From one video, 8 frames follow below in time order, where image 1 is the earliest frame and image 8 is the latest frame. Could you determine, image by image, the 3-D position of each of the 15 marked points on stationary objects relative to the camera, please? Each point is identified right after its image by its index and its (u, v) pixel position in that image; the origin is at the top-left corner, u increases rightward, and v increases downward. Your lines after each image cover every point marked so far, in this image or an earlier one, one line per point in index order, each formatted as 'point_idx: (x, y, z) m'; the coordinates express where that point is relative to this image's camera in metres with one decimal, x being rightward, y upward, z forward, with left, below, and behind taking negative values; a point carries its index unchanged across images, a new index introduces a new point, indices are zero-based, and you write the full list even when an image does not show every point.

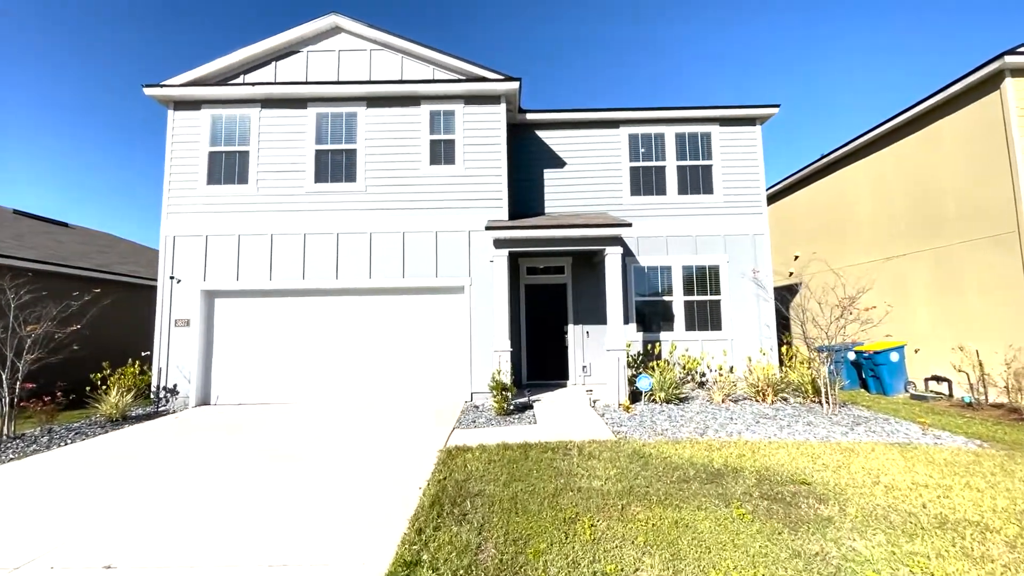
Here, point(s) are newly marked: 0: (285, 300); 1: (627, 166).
0: (-4.4, -0.2, +9.3) m
1: (+2.6, +2.7, +10.6) m
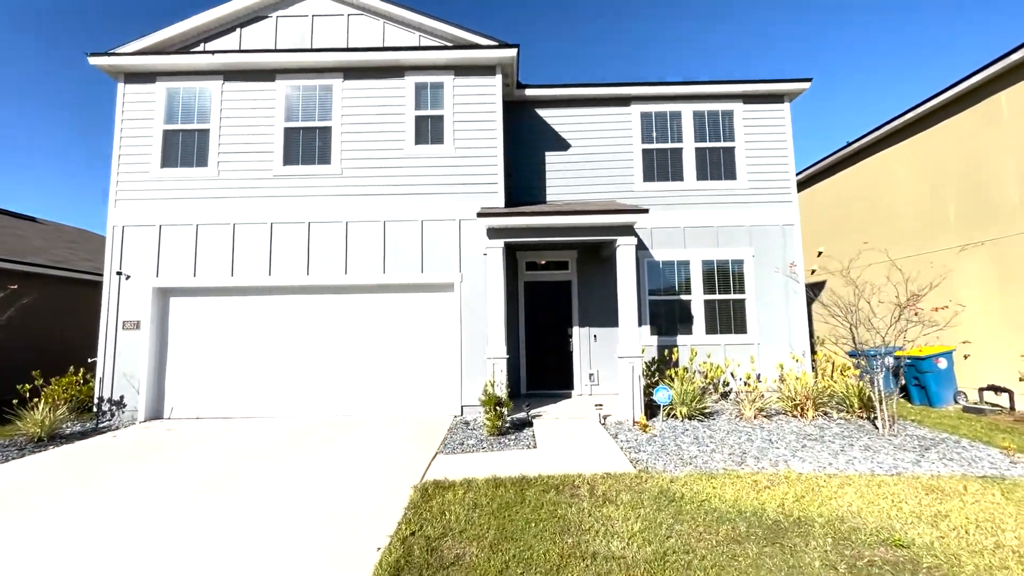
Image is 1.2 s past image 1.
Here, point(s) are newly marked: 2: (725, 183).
0: (-4.5, -0.2, +8.2) m
1: (+2.5, +2.7, +9.4) m
2: (+4.2, +2.1, +9.4) m
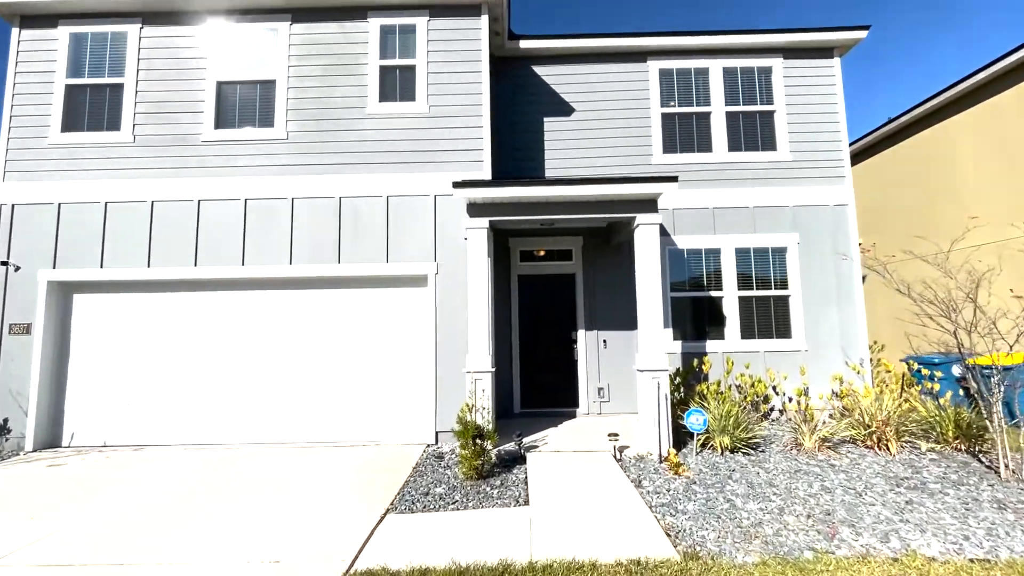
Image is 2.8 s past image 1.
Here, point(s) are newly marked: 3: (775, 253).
0: (-4.6, -0.1, +6.5) m
1: (+2.4, +2.8, +7.8) m
2: (+4.0, +2.1, +7.7) m
3: (+4.1, +0.6, +7.6) m
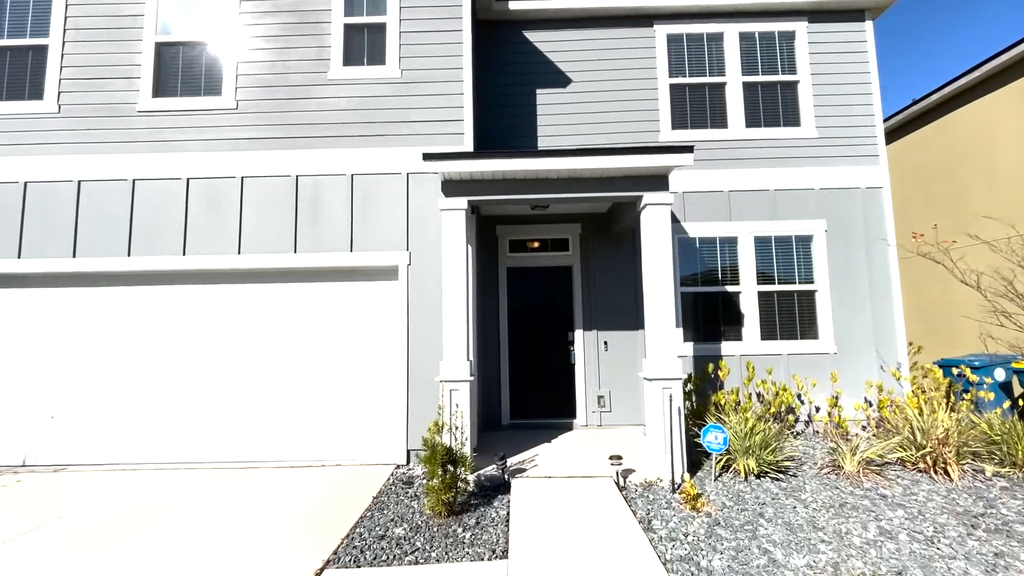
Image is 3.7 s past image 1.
0: (-4.8, 0.0, +5.6) m
1: (+2.2, +2.9, +6.8) m
2: (+3.8, +2.2, +6.8) m
3: (+4.0, +0.6, +6.6) m
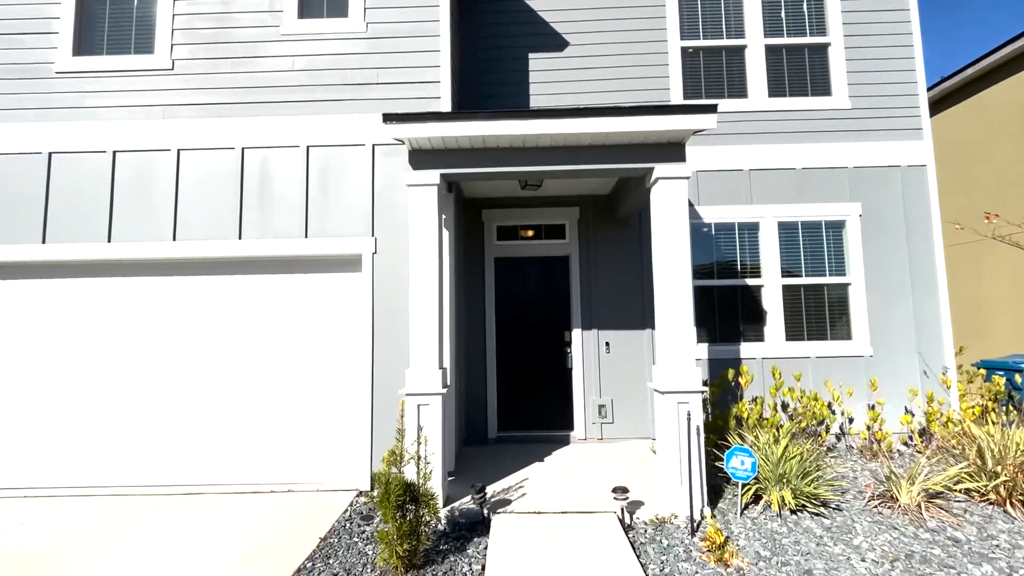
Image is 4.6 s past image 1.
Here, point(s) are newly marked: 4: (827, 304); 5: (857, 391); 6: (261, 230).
0: (-4.9, 0.0, +4.8) m
1: (+2.1, +3.0, +6.0) m
2: (+3.7, +2.3, +5.9) m
3: (+3.8, +0.7, +5.8) m
4: (+3.7, -0.2, +5.7) m
5: (+3.9, -1.2, +5.5) m
6: (-2.4, +0.6, +4.6) m
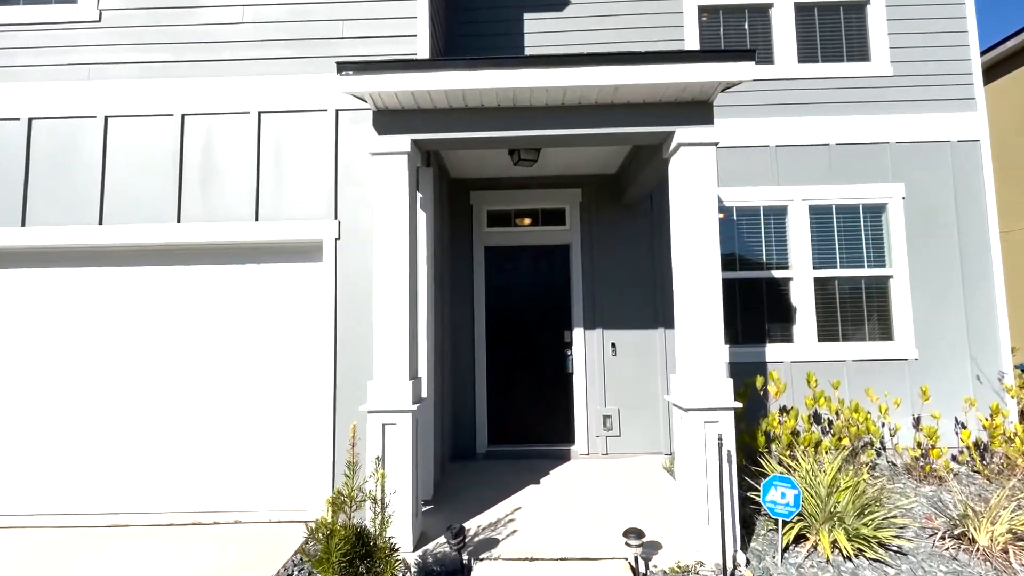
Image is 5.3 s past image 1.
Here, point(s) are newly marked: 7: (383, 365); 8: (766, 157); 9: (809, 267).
0: (-5.0, +0.1, +4.1) m
1: (+2.0, +3.1, +5.2) m
2: (+3.6, +2.4, +5.1) m
3: (+3.8, +0.8, +5.1) m
4: (+3.6, -0.1, +5.0) m
5: (+3.8, -1.1, +4.8) m
6: (-2.5, +0.6, +3.9) m
7: (-0.8, -0.5, +3.1) m
8: (+2.7, +1.4, +5.1) m
9: (+3.1, +0.2, +5.0) m
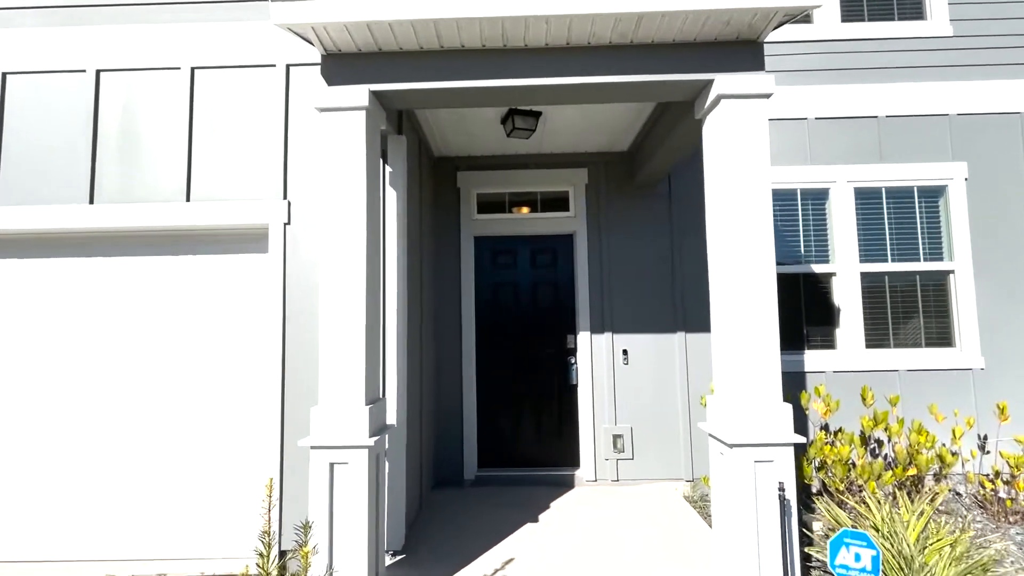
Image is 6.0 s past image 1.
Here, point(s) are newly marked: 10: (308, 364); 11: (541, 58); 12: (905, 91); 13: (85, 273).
0: (-5.1, +0.1, +3.3) m
1: (+1.9, +3.1, +4.5) m
2: (+3.6, +2.4, +4.4) m
3: (+3.7, +0.8, +4.3) m
4: (+3.6, -0.1, +4.2) m
5: (+3.8, -1.1, +4.0) m
6: (-2.6, +0.6, +3.2) m
7: (-0.9, -0.5, +2.4) m
8: (+2.6, +1.4, +4.3) m
9: (+3.0, +0.3, +4.2) m
10: (-1.3, -0.5, +3.0) m
11: (+0.2, +1.2, +2.5) m
12: (+3.5, +1.8, +4.3) m
13: (-2.9, +0.1, +3.3) m
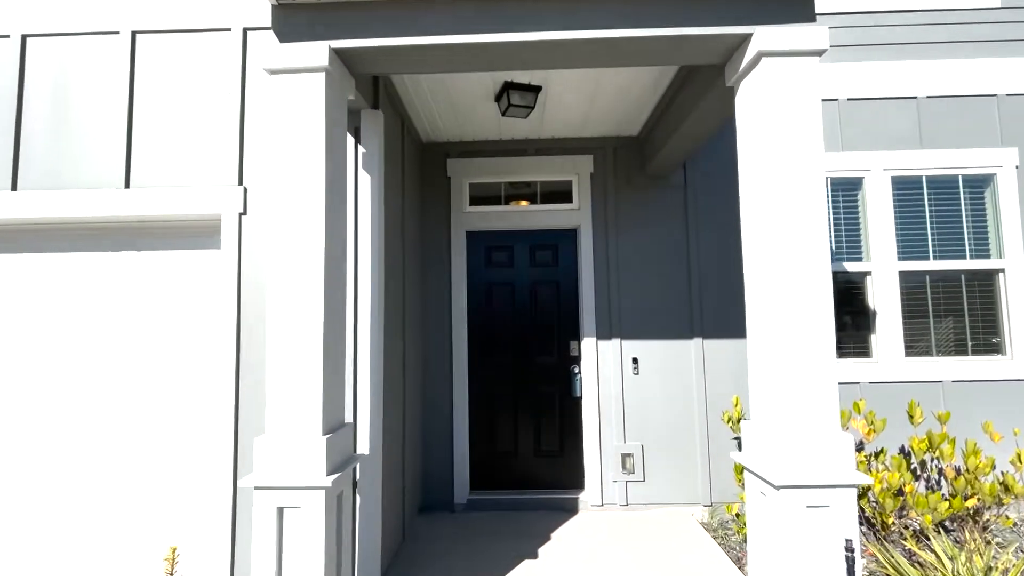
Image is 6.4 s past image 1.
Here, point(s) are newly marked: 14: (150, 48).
0: (-5.1, +0.1, +2.9) m
1: (+1.9, +3.1, +4.0) m
2: (+3.5, +2.4, +3.9) m
3: (+3.7, +0.8, +3.9) m
4: (+3.6, -0.1, +3.8) m
5: (+3.7, -1.1, +3.6) m
6: (-2.6, +0.6, +2.7) m
7: (-0.9, -0.5, +1.9) m
8: (+2.6, +1.4, +3.9) m
9: (+3.0, +0.2, +3.8) m
10: (-1.3, -0.5, +2.6) m
11: (+0.1, +1.2, +2.1) m
12: (+3.5, +1.8, +3.9) m
13: (-2.9, +0.1, +2.8) m
14: (-2.0, +1.4, +2.7) m
